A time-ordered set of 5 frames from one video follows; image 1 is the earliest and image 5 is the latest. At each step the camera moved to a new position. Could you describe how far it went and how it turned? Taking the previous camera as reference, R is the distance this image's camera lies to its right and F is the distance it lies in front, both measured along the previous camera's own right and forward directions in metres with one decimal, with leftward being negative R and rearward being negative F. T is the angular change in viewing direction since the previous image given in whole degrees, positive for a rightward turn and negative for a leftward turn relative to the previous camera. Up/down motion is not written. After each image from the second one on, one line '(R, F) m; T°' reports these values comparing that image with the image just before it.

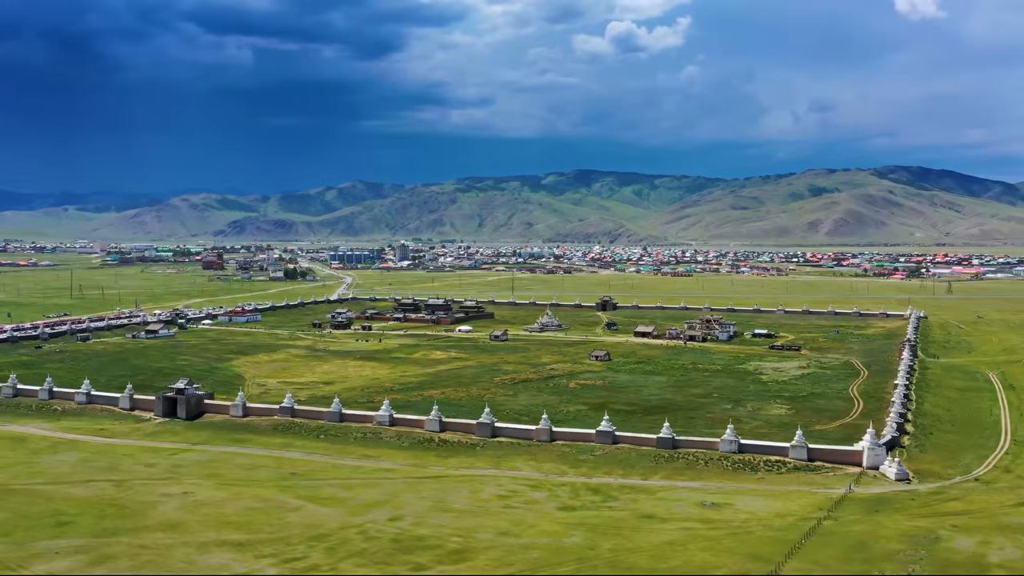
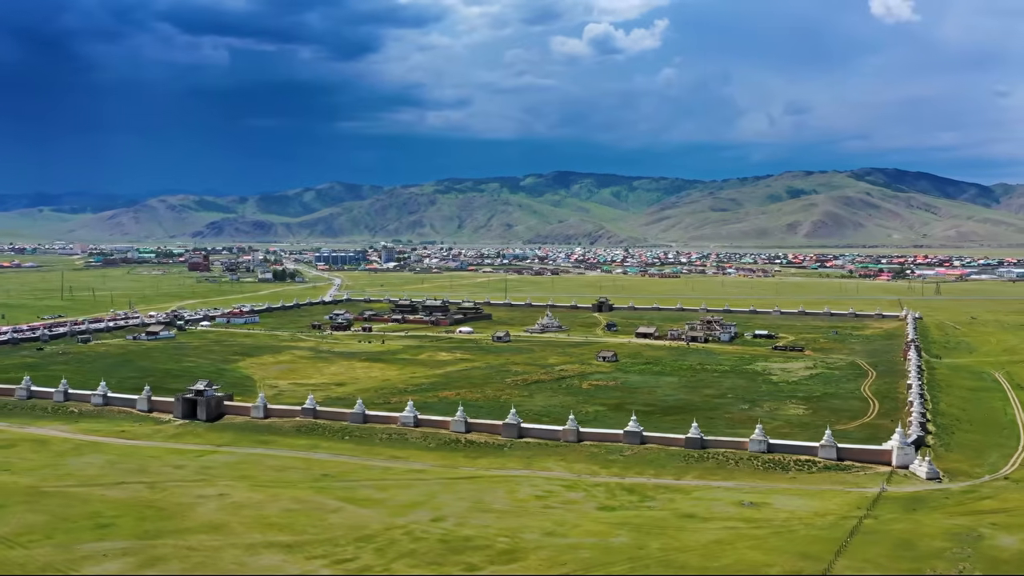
(-1.6, 0.0) m; +1°
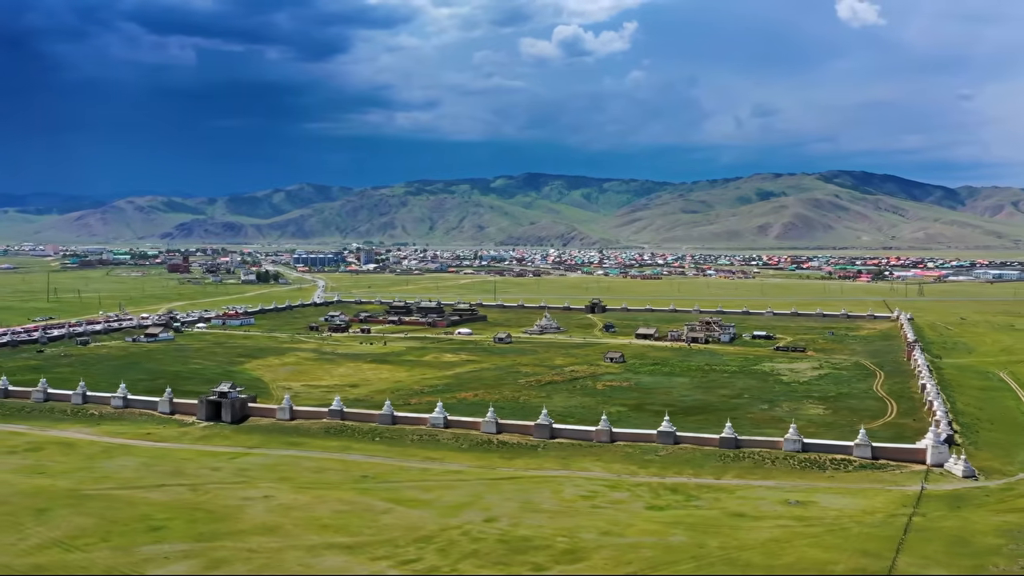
(-2.1, -0.1) m; +1°
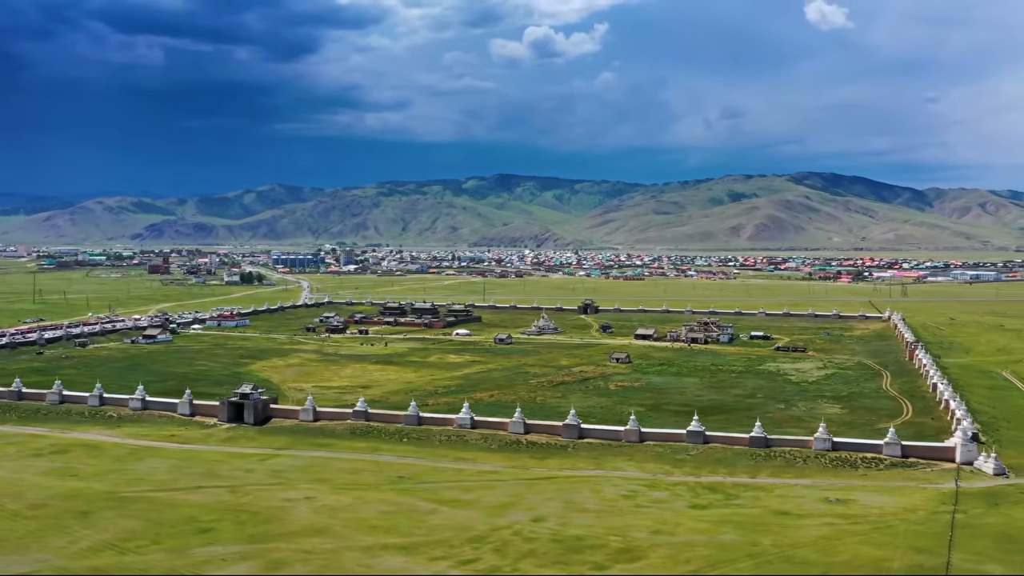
(-1.9, -0.1) m; +1°
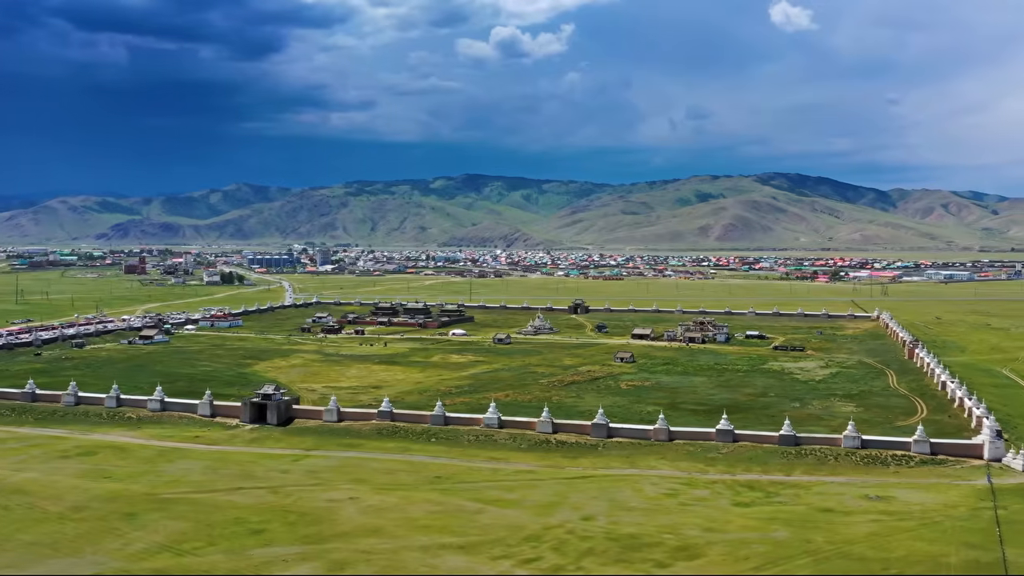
(-2.1, -0.1) m; +1°
